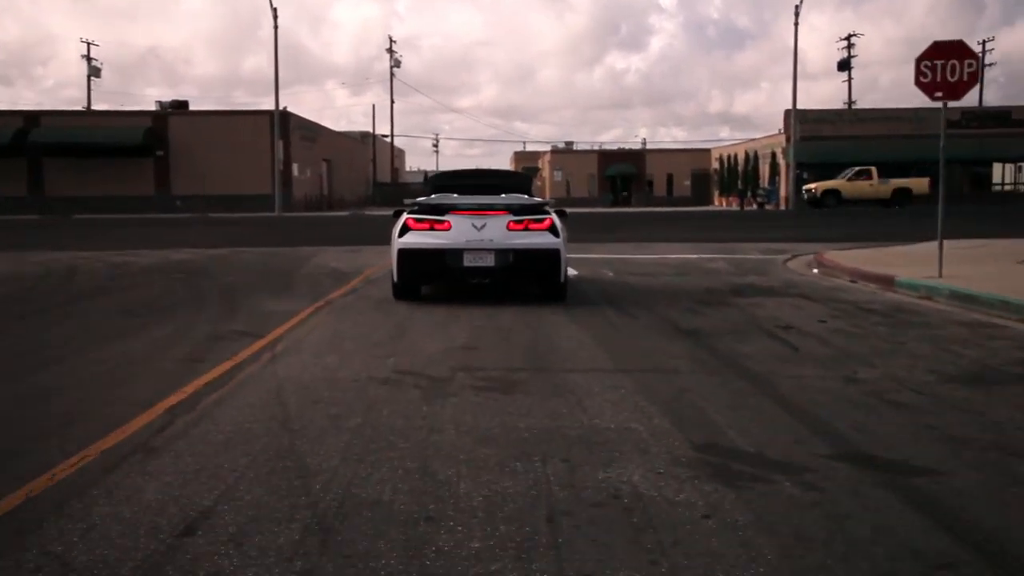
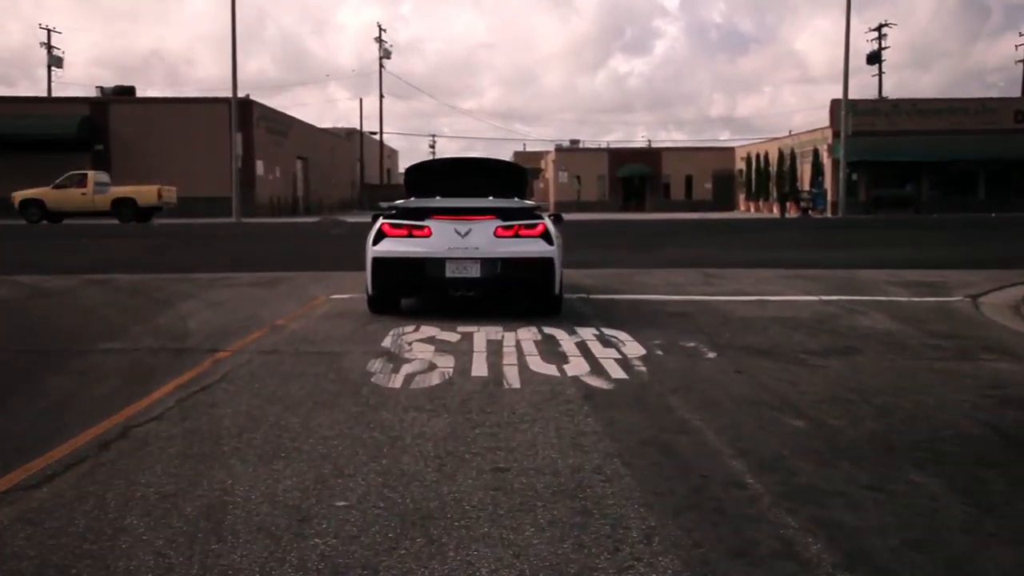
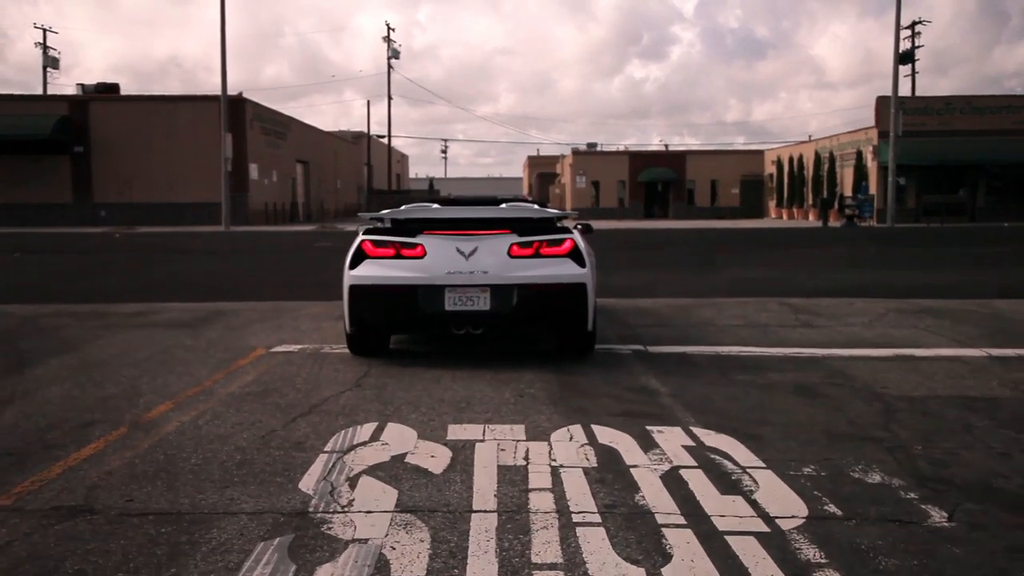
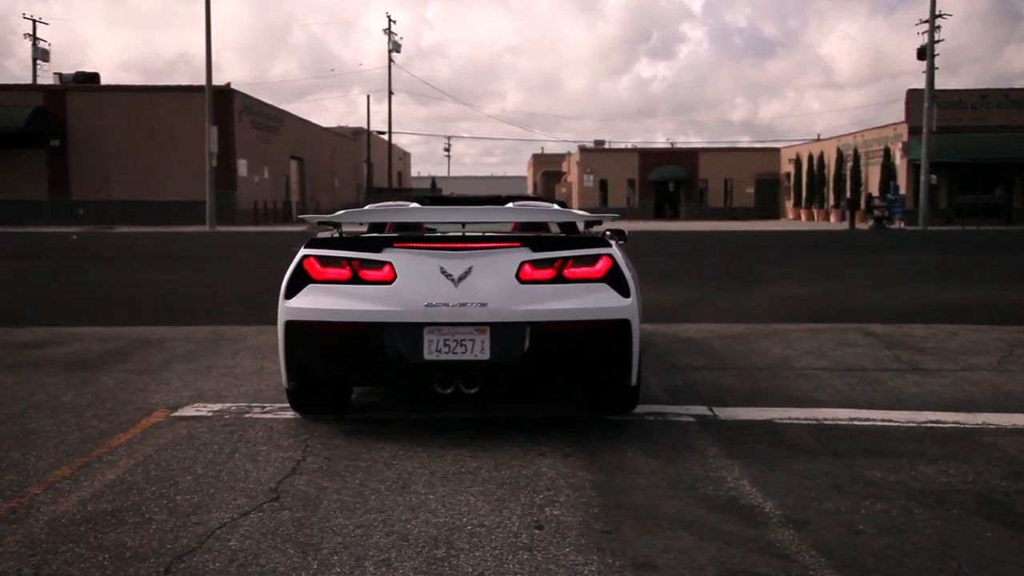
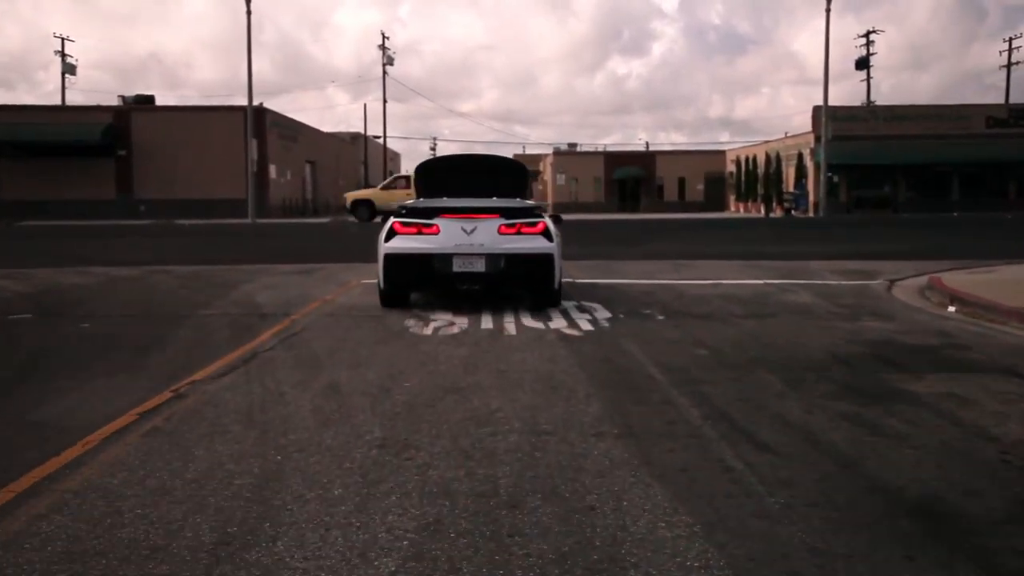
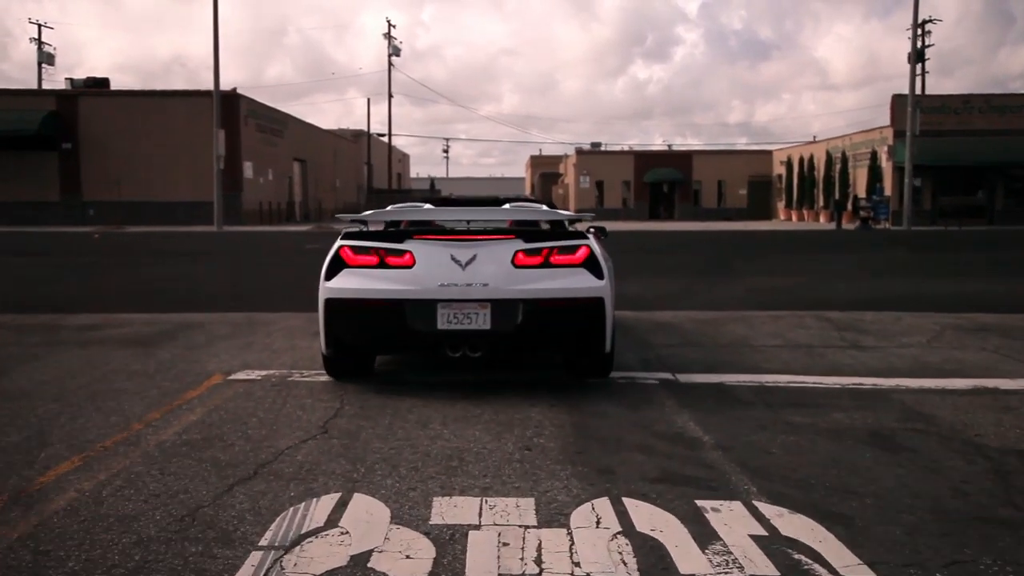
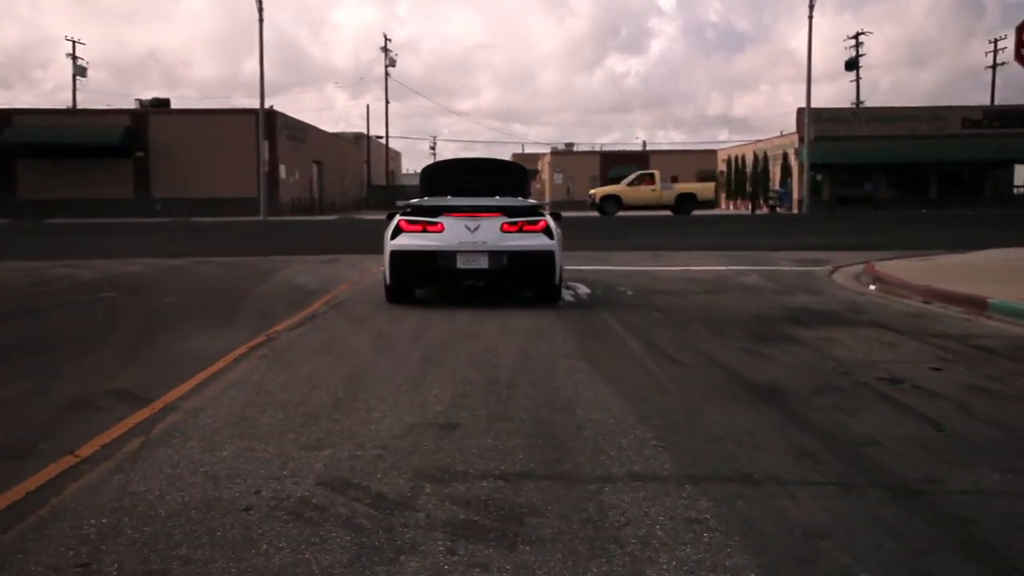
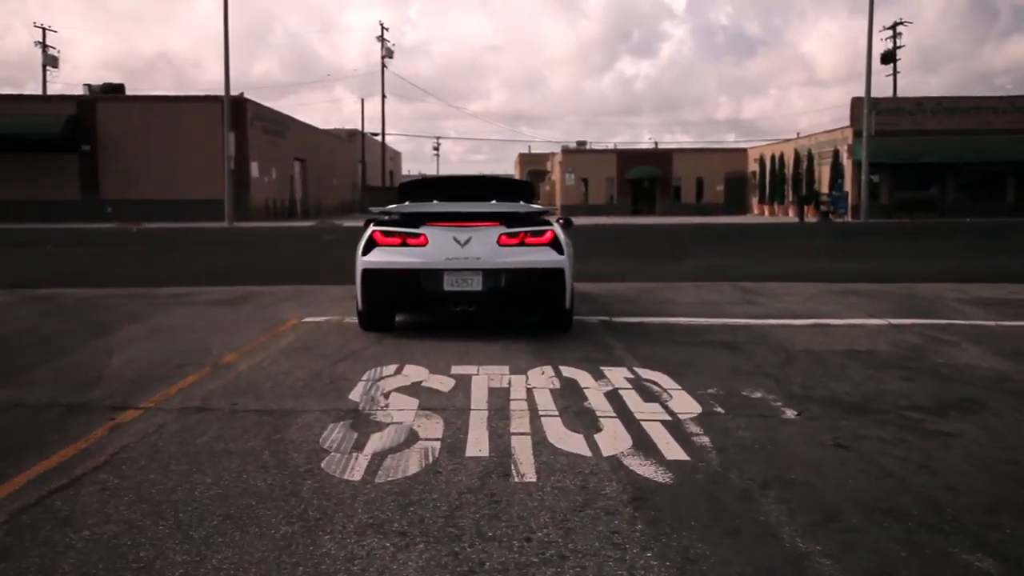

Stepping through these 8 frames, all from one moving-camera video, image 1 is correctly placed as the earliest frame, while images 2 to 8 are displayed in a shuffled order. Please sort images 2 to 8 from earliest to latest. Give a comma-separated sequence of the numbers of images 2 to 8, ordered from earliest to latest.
7, 5, 2, 8, 3, 6, 4
